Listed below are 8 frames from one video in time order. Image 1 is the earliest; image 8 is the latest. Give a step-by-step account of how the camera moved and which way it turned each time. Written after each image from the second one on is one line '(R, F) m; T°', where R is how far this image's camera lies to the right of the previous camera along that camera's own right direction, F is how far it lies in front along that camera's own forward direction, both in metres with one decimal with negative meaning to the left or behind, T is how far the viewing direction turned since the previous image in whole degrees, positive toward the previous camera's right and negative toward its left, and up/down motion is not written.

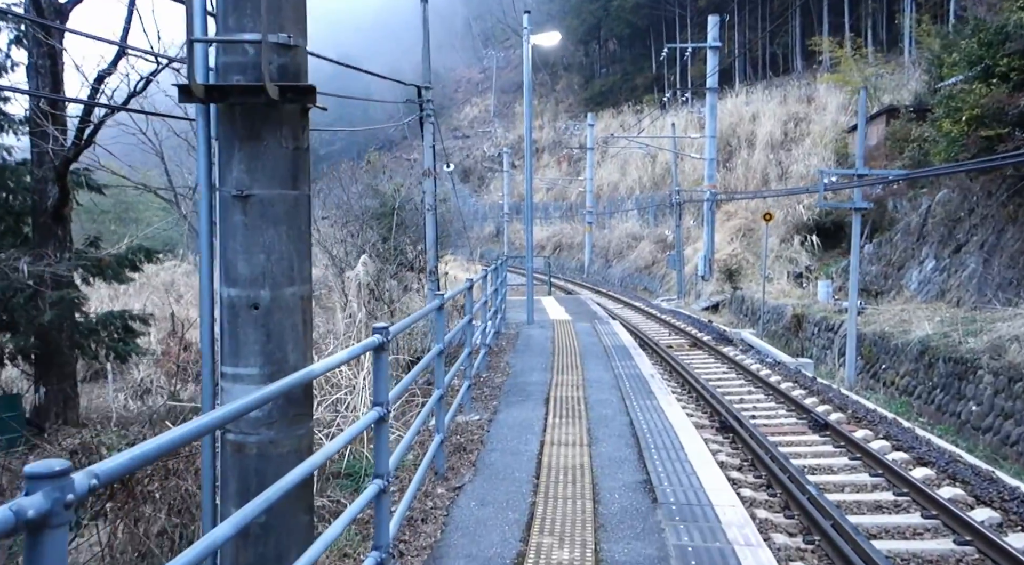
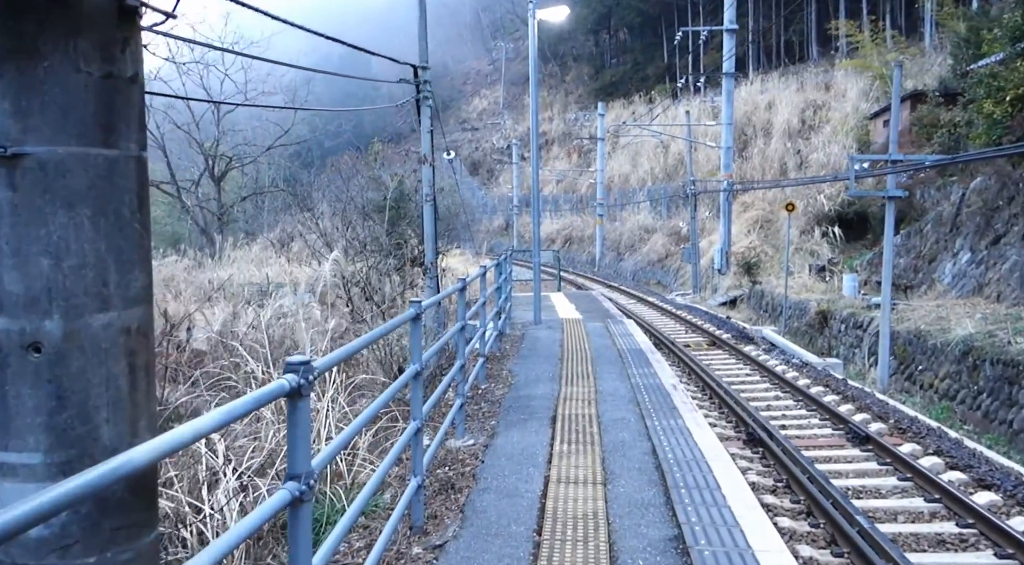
(+0.1, +0.7) m; -1°
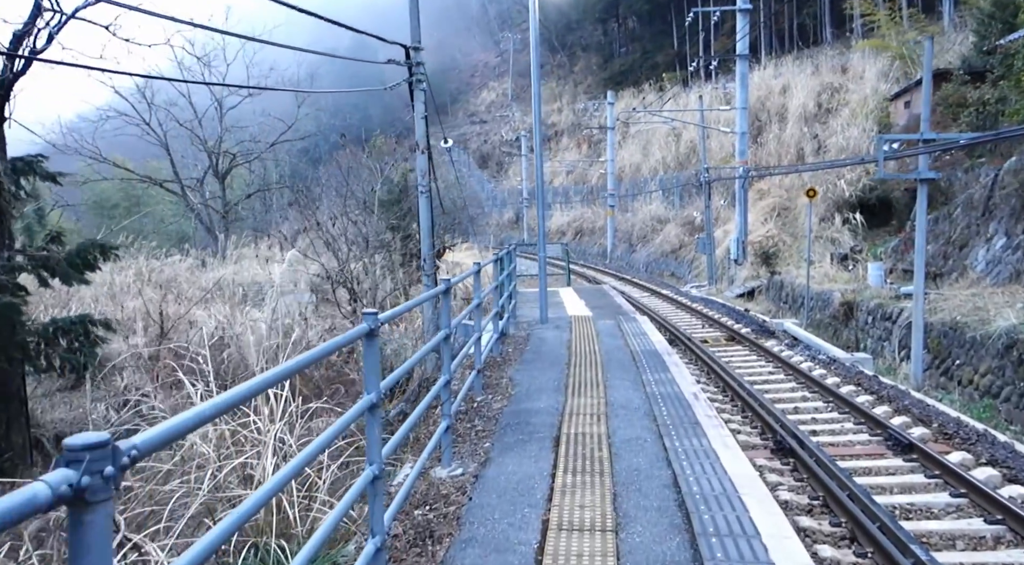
(+0.1, +0.6) m; -1°
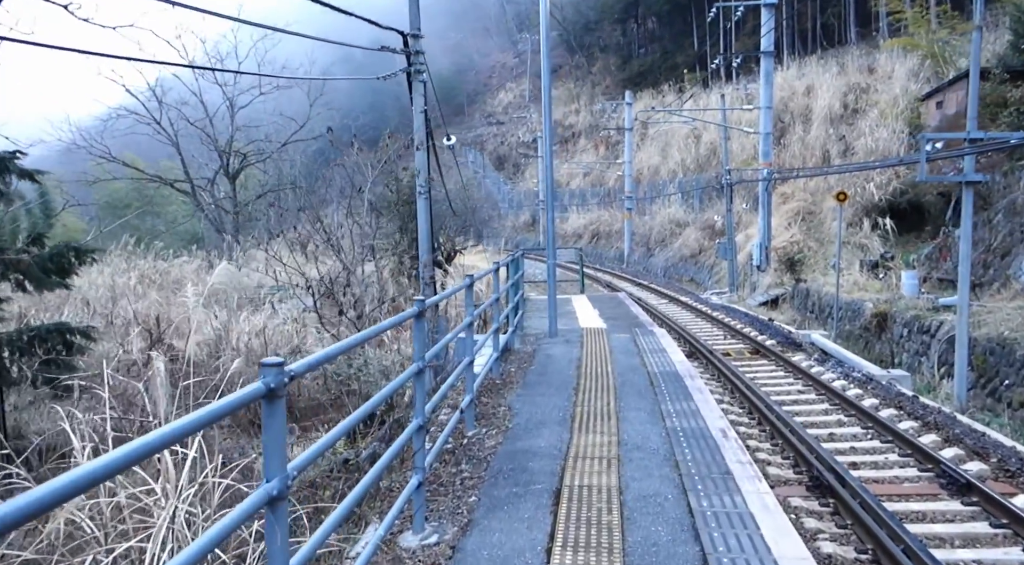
(+0.1, +0.7) m; -1°
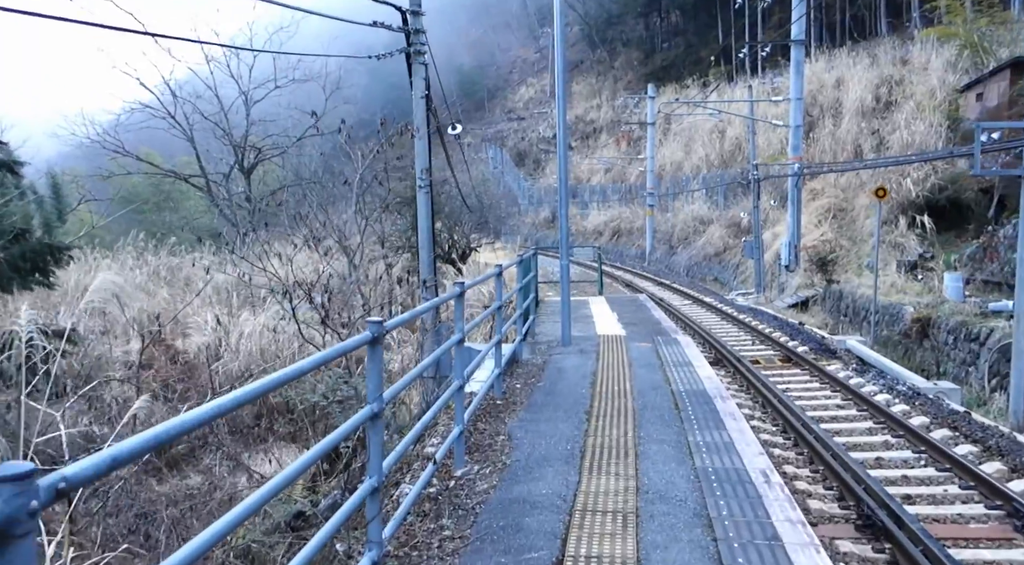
(+0.1, +0.7) m; -1°
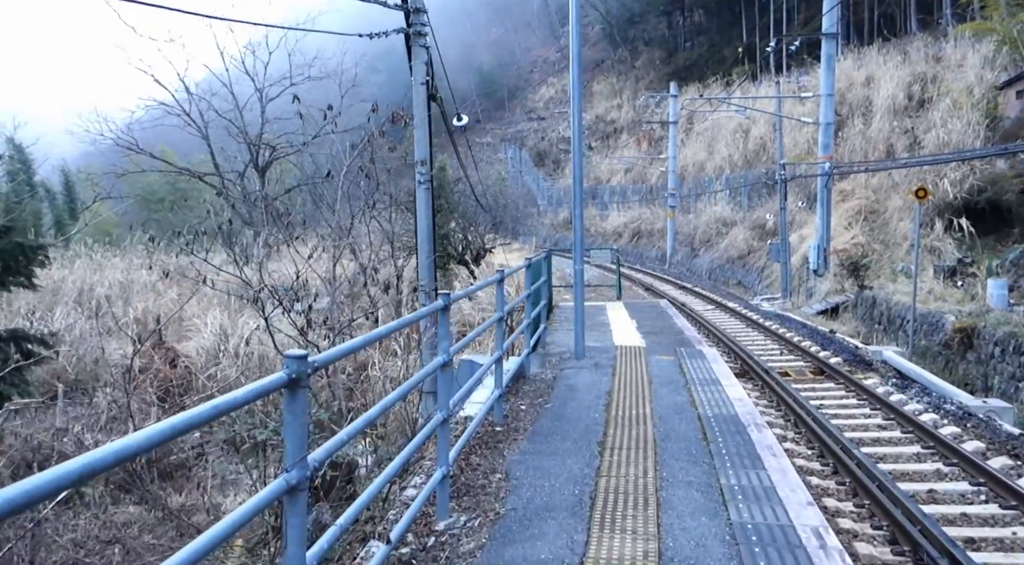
(+0.1, +0.6) m; -1°
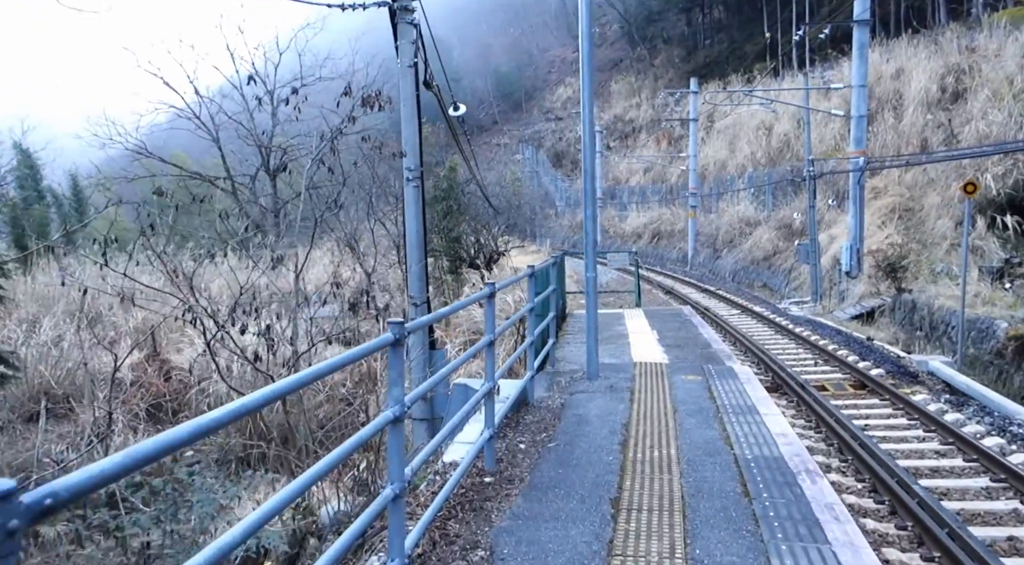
(+0.1, +0.8) m; -1°
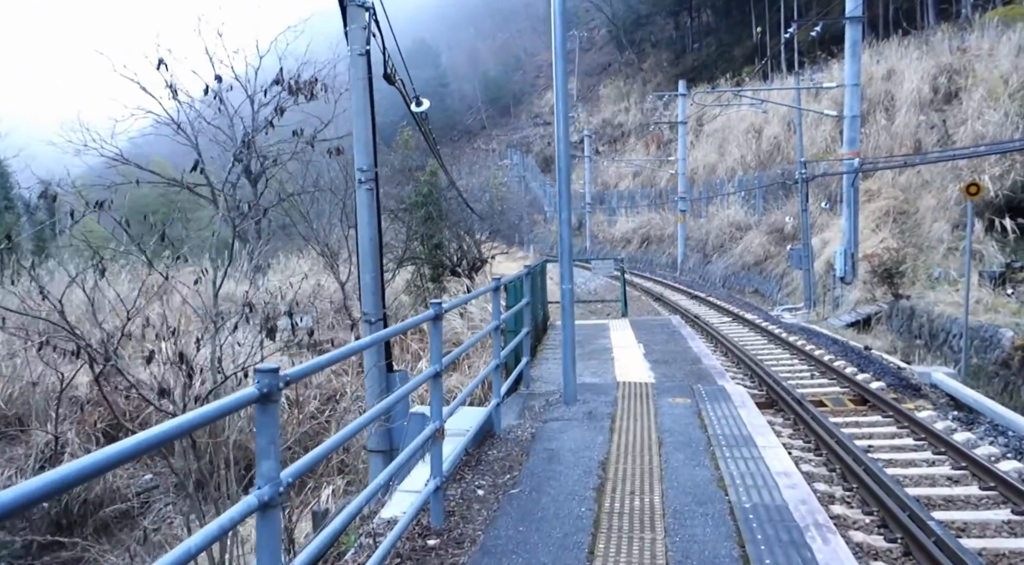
(+0.1, +0.5) m; +1°
